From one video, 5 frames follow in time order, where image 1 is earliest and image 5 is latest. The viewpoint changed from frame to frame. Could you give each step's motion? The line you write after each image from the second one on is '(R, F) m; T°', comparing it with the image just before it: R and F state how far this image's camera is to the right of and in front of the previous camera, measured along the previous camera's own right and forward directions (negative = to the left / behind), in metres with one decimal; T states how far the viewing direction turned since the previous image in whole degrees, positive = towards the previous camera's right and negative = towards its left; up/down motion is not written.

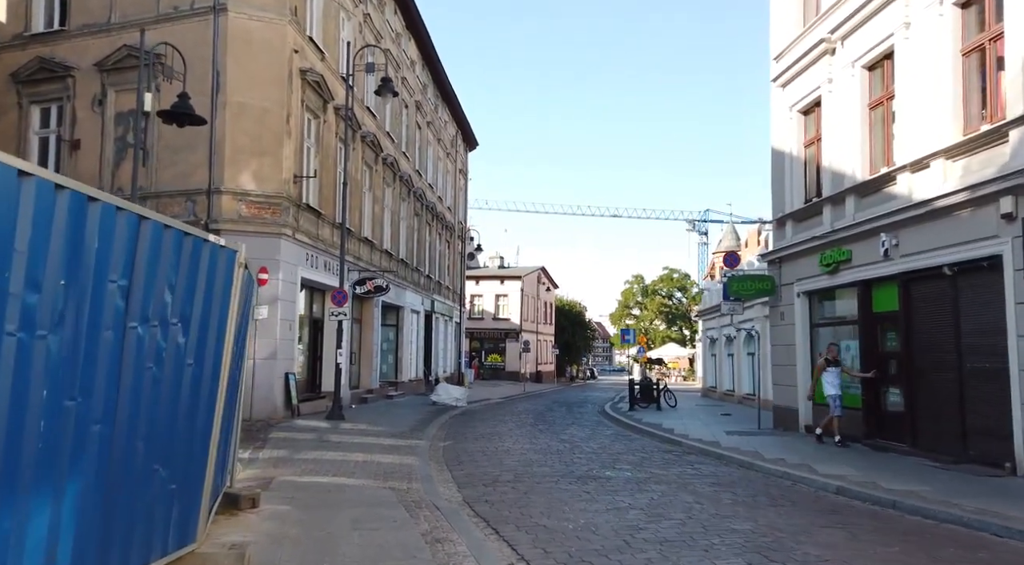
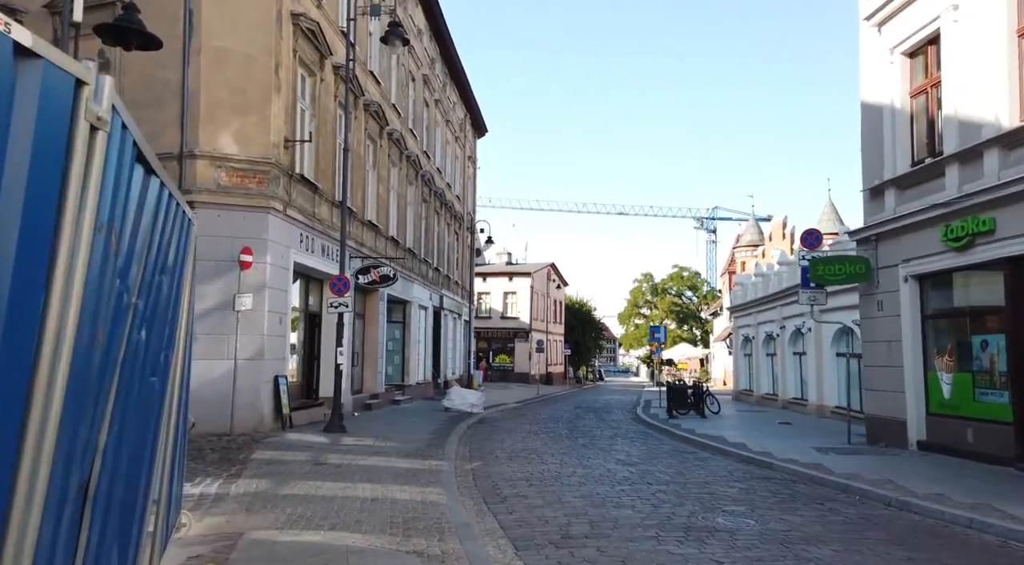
(-0.7, +3.4) m; 0°
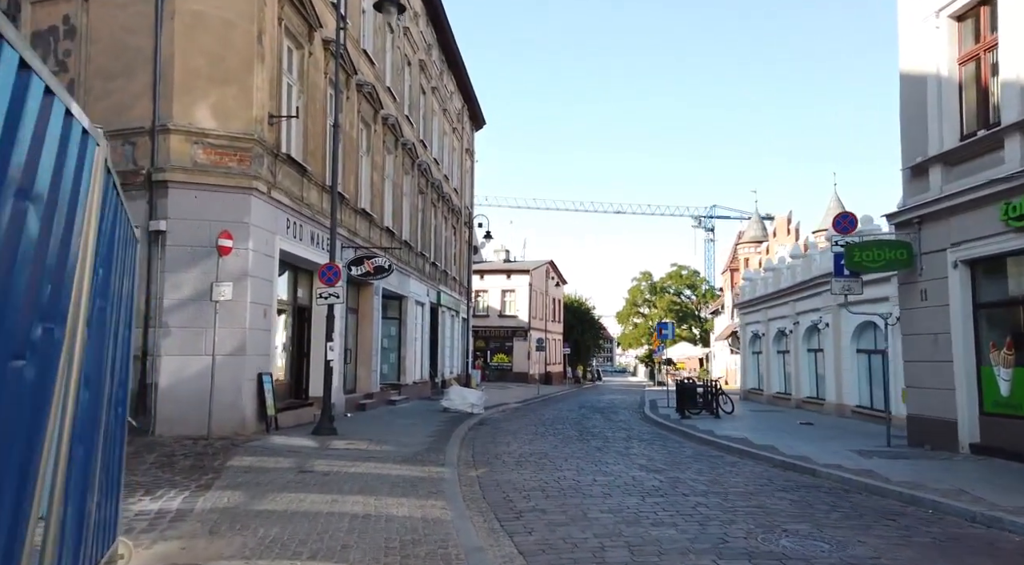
(-0.2, +1.4) m; 0°
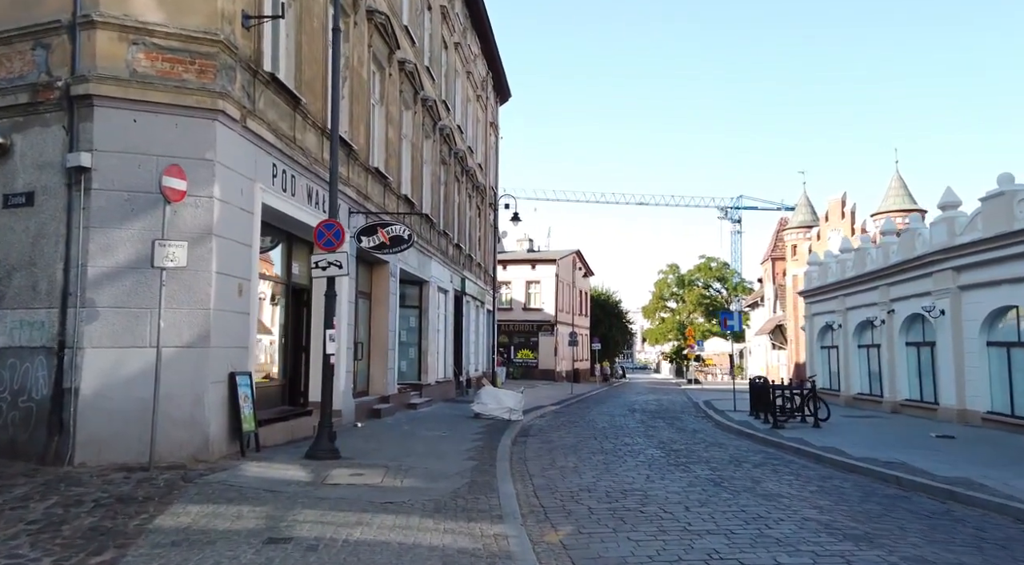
(-0.8, +4.4) m; -1°
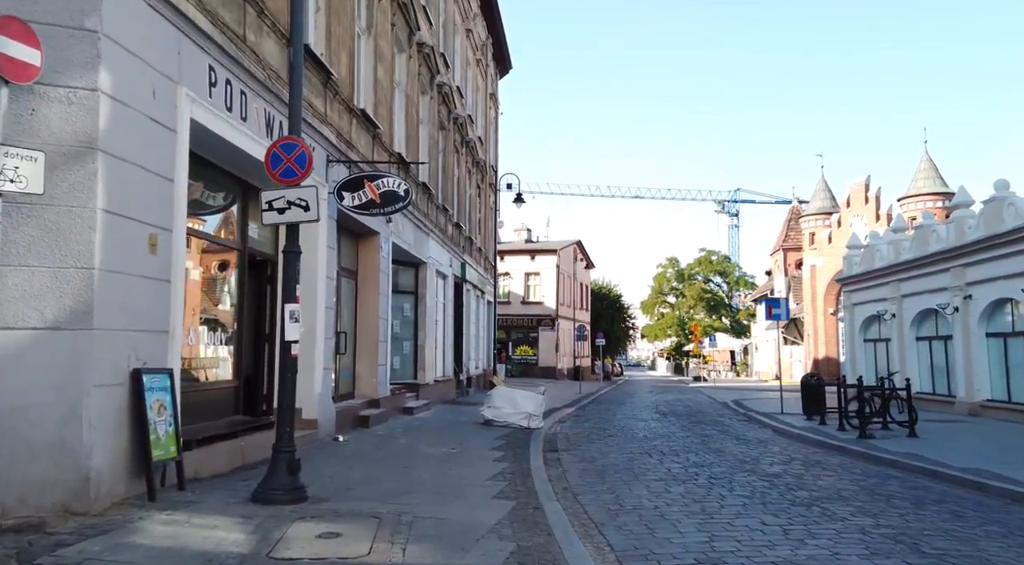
(-0.6, +3.8) m; +1°
